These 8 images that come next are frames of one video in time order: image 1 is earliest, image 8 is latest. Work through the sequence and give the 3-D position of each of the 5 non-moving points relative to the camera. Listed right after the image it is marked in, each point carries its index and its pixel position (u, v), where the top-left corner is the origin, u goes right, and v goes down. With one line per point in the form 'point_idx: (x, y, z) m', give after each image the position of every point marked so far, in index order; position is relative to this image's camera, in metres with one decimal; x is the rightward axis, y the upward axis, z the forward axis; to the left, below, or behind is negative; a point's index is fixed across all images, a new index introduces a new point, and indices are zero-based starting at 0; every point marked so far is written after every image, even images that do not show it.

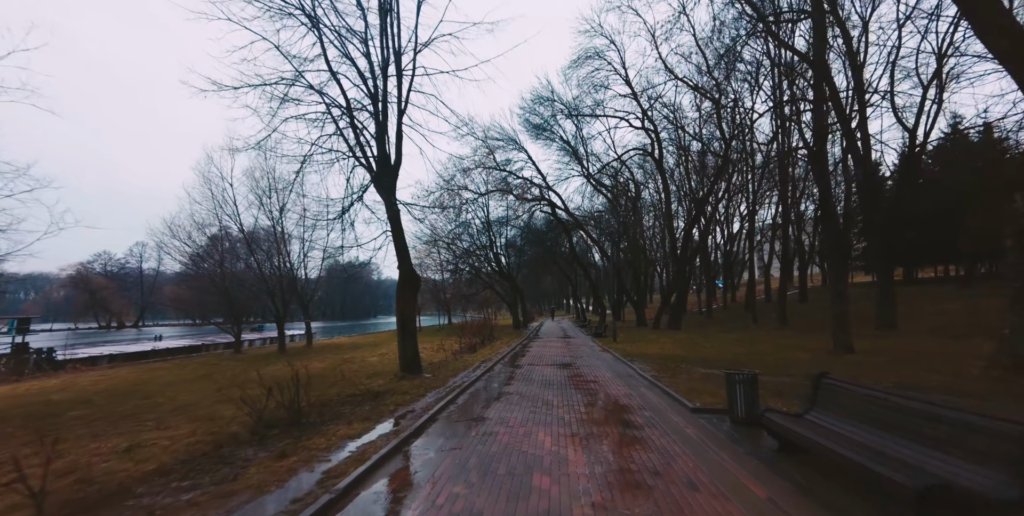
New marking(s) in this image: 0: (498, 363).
0: (-0.6, -4.3, +16.5) m
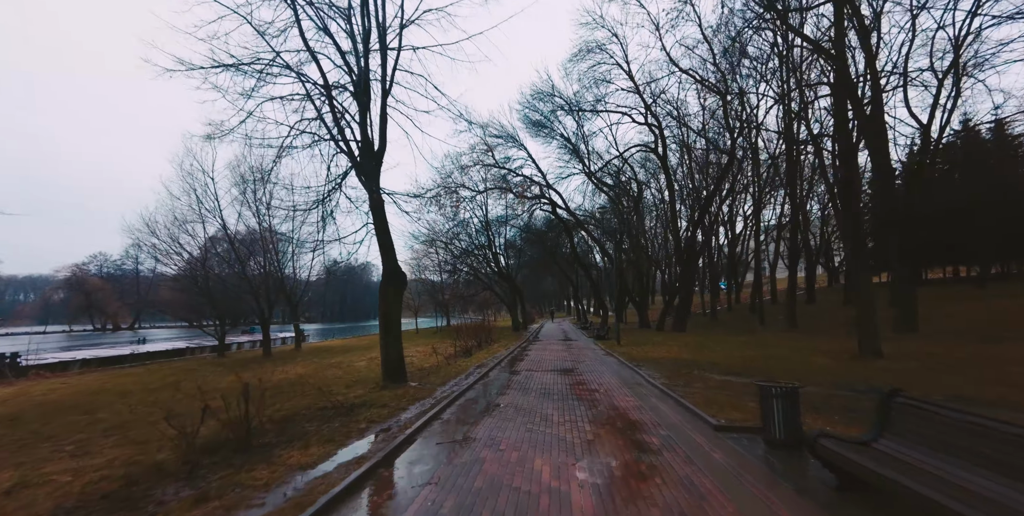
0: (-0.7, -4.2, +15.4) m
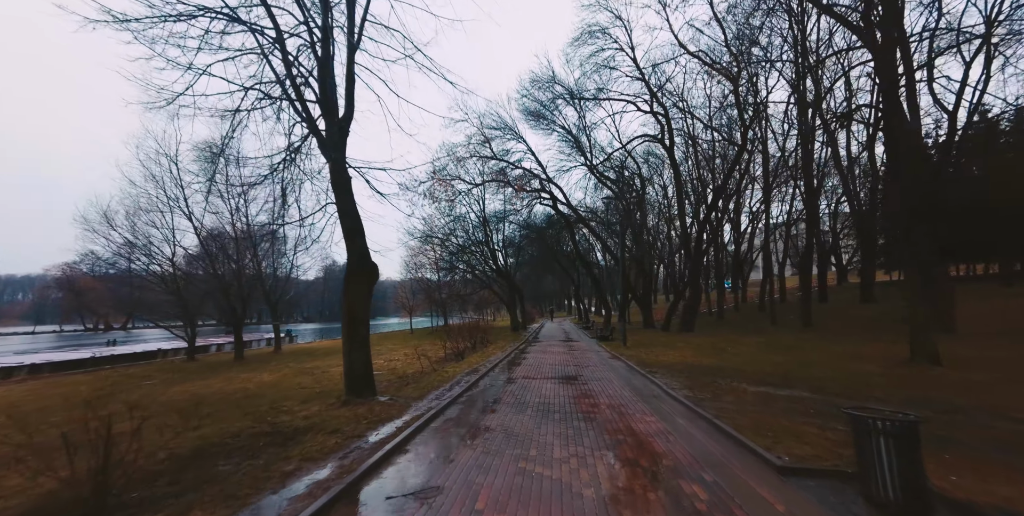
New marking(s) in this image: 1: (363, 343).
0: (-0.9, -3.9, +13.6) m
1: (-3.2, -1.8, +8.6) m
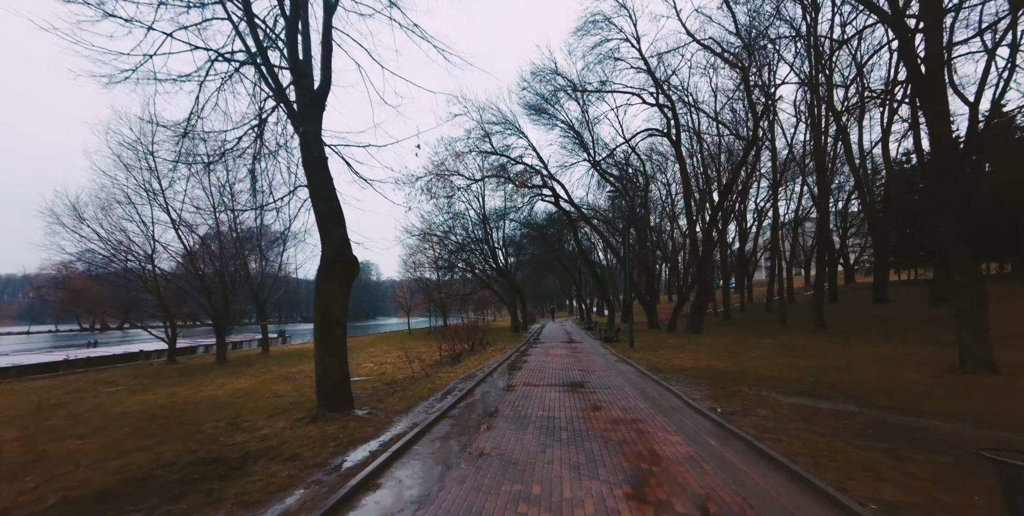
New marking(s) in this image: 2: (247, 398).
0: (-0.9, -3.8, +12.4) m
1: (-3.2, -1.6, +7.4) m
2: (-6.5, -3.4, +9.8) m
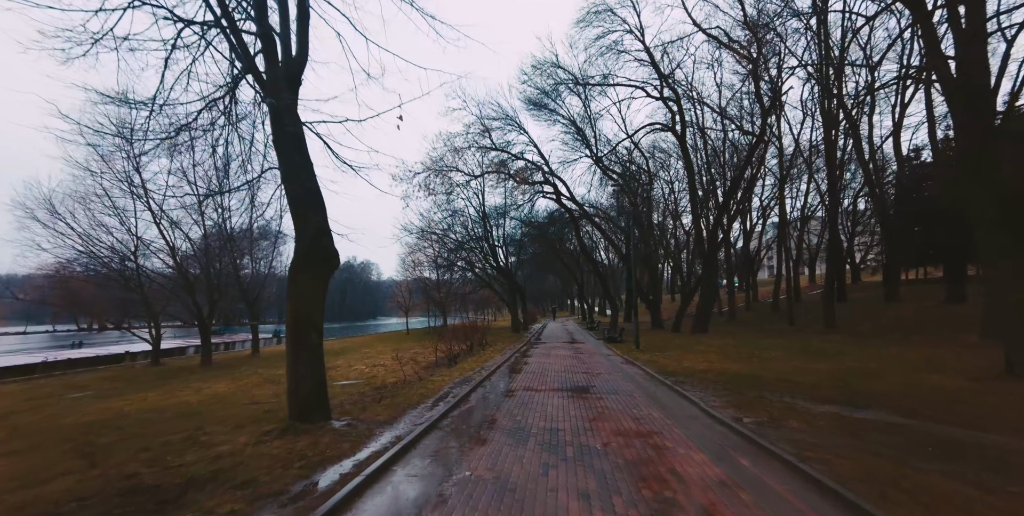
0: (-0.9, -3.6, +11.5) m
1: (-3.2, -1.5, +6.5) m
2: (-6.5, -3.3, +8.9) m
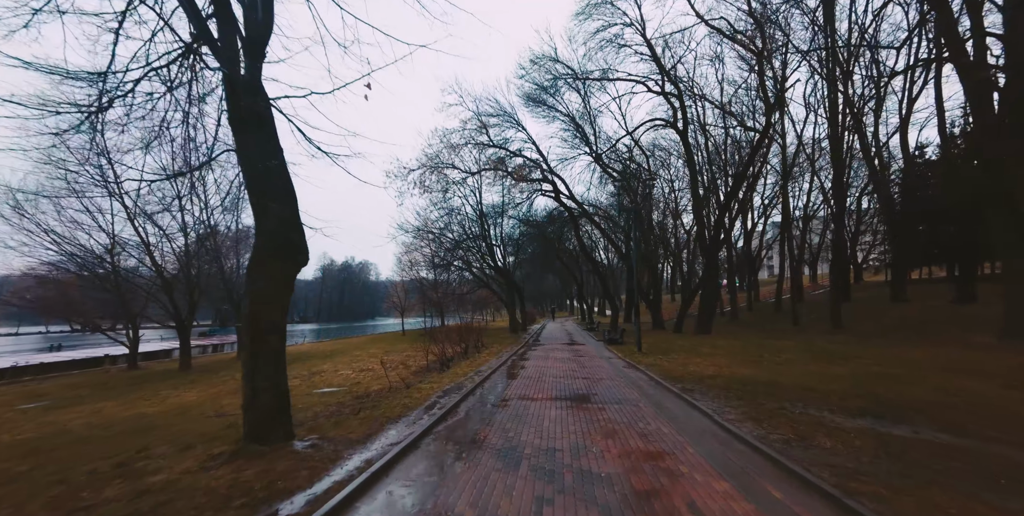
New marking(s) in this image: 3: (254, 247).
0: (-1.0, -3.6, +10.7) m
1: (-3.4, -1.4, +5.7) m
2: (-6.6, -3.2, +8.1) m
3: (-3.8, +0.2, +5.9) m
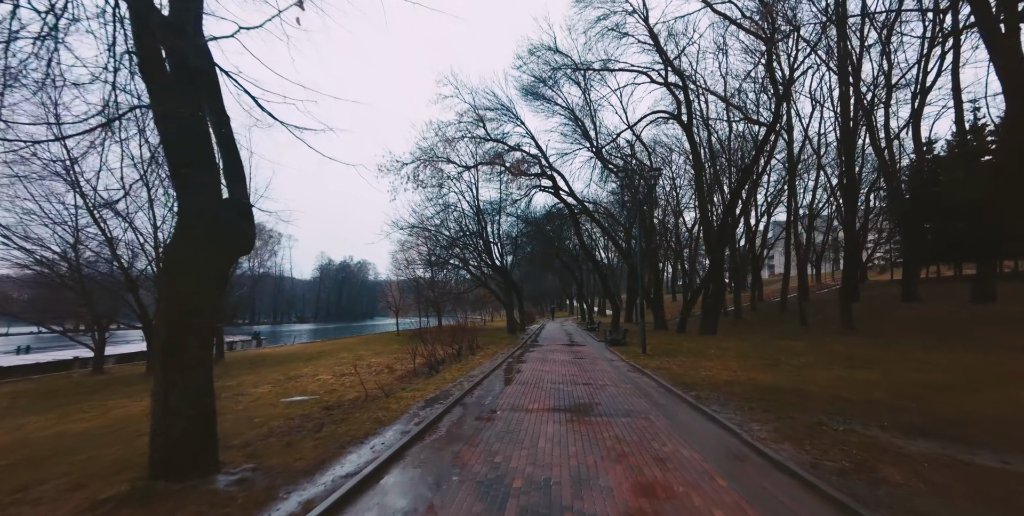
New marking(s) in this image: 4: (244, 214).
0: (-1.2, -3.4, +9.5) m
1: (-3.5, -1.2, +4.5) m
2: (-6.8, -3.0, +6.9) m
3: (-3.9, +0.3, +4.7) m
4: (-3.6, +0.5, +4.8) m
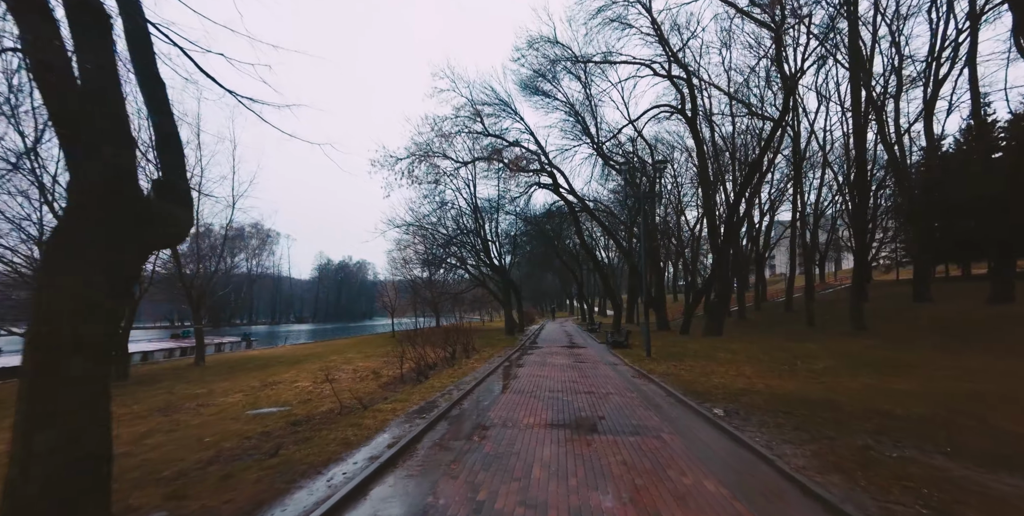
0: (-1.4, -3.3, +8.4) m
1: (-3.7, -1.1, +3.5) m
2: (-7.0, -2.9, +5.8) m
3: (-4.1, +0.4, +3.7) m
4: (-3.8, +0.6, +3.8) m
